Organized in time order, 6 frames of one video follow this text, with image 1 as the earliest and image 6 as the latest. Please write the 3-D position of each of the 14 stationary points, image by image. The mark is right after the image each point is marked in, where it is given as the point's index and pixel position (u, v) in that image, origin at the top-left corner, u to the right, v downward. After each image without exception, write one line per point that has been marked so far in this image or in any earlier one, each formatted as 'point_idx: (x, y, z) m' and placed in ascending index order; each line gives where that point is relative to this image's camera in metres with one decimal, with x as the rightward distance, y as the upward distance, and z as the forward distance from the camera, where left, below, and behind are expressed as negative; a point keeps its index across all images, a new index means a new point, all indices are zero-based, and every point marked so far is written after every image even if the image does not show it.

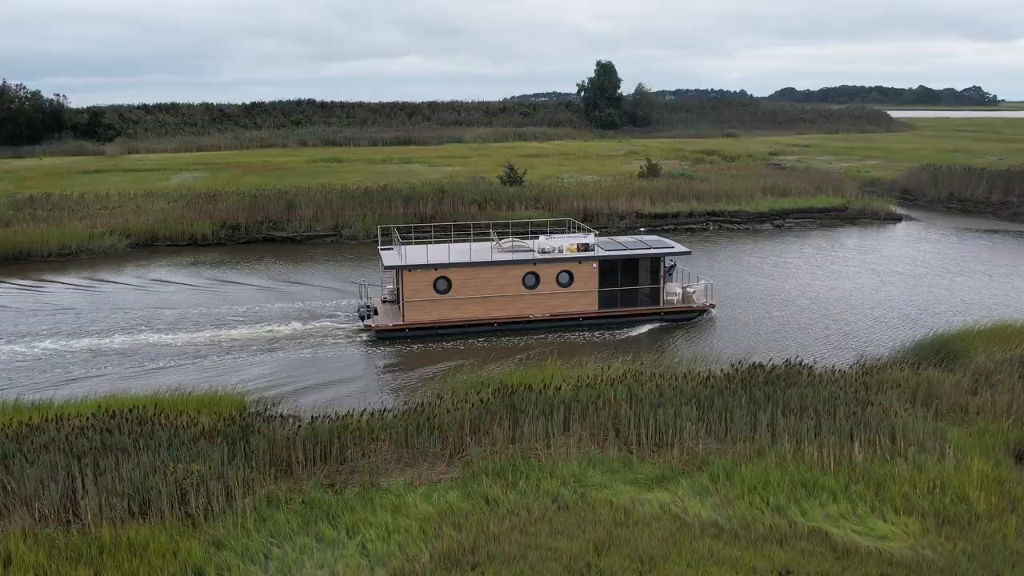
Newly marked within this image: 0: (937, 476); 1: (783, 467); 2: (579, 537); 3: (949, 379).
0: (+5.4, -2.4, +11.7) m
1: (+3.5, -2.3, +11.9) m
2: (+0.8, -2.9, +10.7) m
3: (+7.0, -1.5, +14.8) m
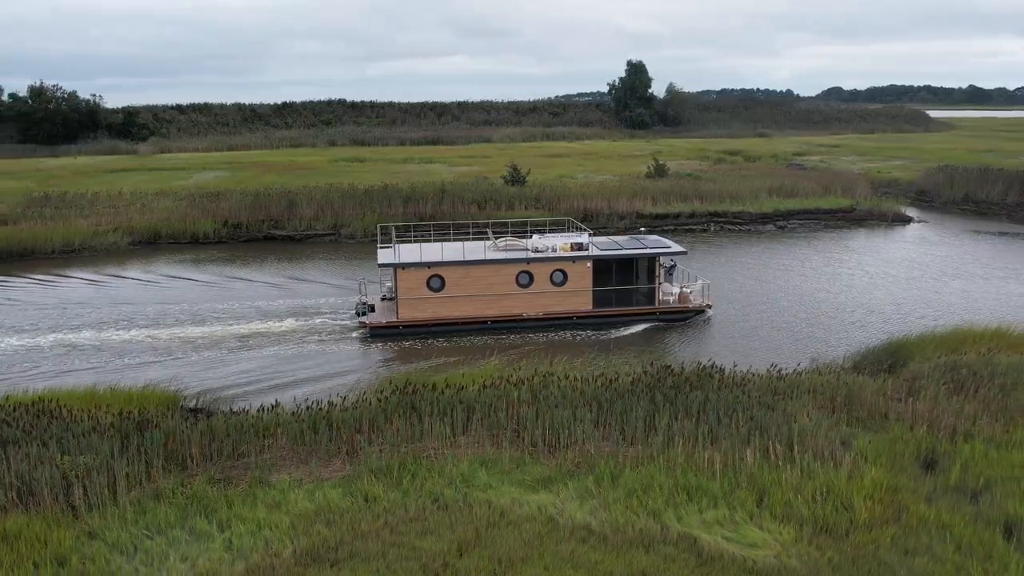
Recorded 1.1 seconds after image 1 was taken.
0: (+3.9, -2.4, +11.4) m
1: (+2.0, -2.3, +11.8) m
2: (-0.8, -2.9, +10.7) m
3: (+5.6, -1.5, +14.5) m
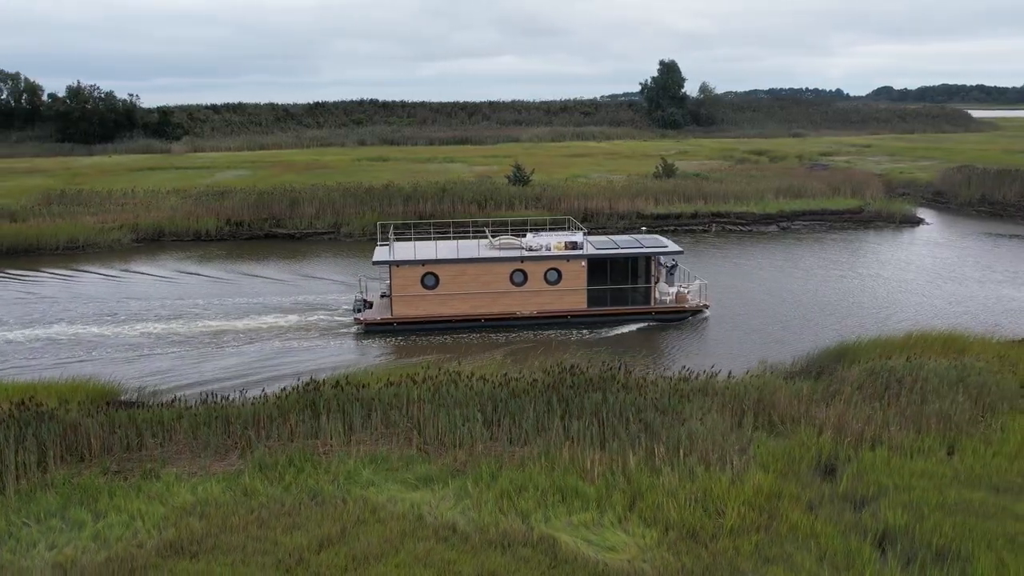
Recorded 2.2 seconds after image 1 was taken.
0: (+2.3, -2.4, +11.2) m
1: (+0.5, -2.3, +11.7) m
2: (-2.4, -2.9, +10.8) m
3: (+4.3, -1.6, +14.2) m
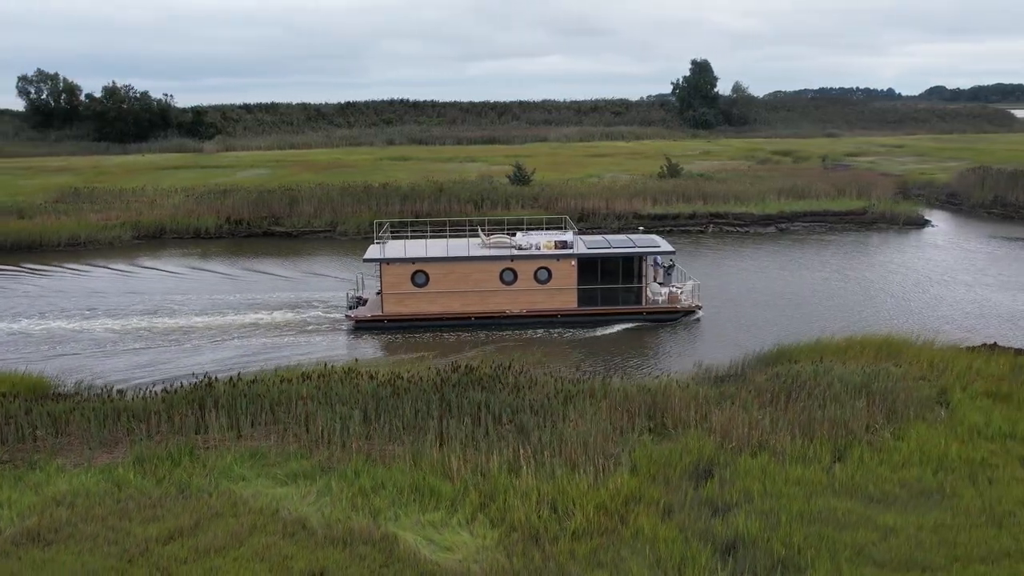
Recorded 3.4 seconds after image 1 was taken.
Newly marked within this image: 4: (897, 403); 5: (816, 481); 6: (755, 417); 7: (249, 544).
0: (+0.6, -2.4, +11.1) m
1: (-1.2, -2.3, +11.7) m
2: (-4.1, -2.8, +10.9) m
3: (+2.7, -1.6, +14.0) m
4: (+5.7, -1.7, +13.6) m
5: (+3.8, -2.4, +11.6) m
6: (+3.5, -1.8, +13.1) m
7: (-3.0, -2.9, +10.5) m
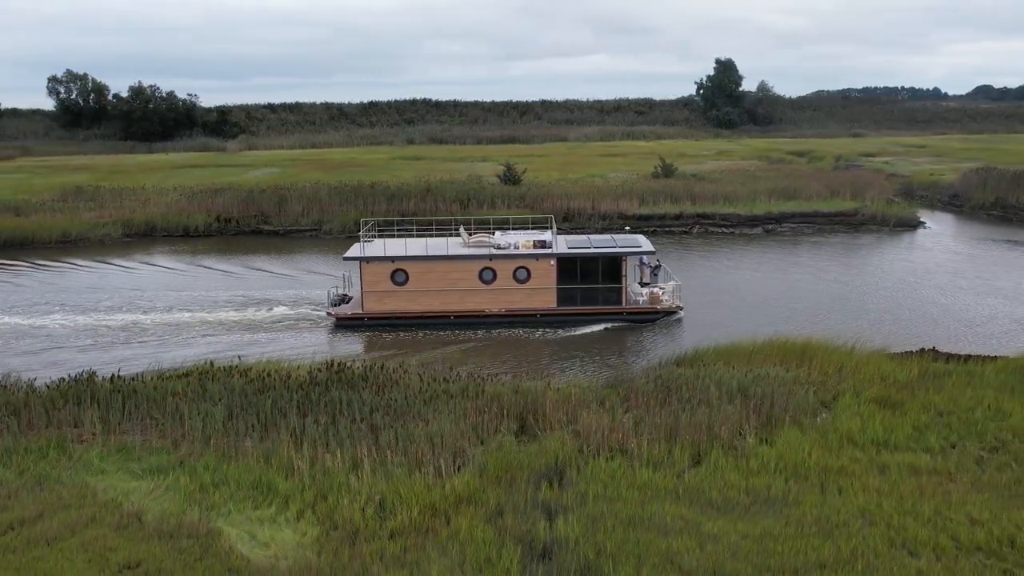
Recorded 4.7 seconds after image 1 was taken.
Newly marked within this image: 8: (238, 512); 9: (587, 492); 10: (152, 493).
0: (-1.4, -2.4, +11.2) m
1: (-3.2, -2.3, +11.8) m
2: (-6.1, -2.8, +11.2) m
3: (+0.8, -1.6, +13.9) m
4: (+3.8, -1.8, +13.4) m
5: (+1.9, -2.5, +11.5) m
6: (+1.6, -1.9, +13.0) m
7: (-5.0, -2.9, +10.7) m
8: (-3.3, -2.7, +11.0) m
9: (+0.9, -2.5, +11.3) m
10: (-4.6, -2.6, +11.7) m
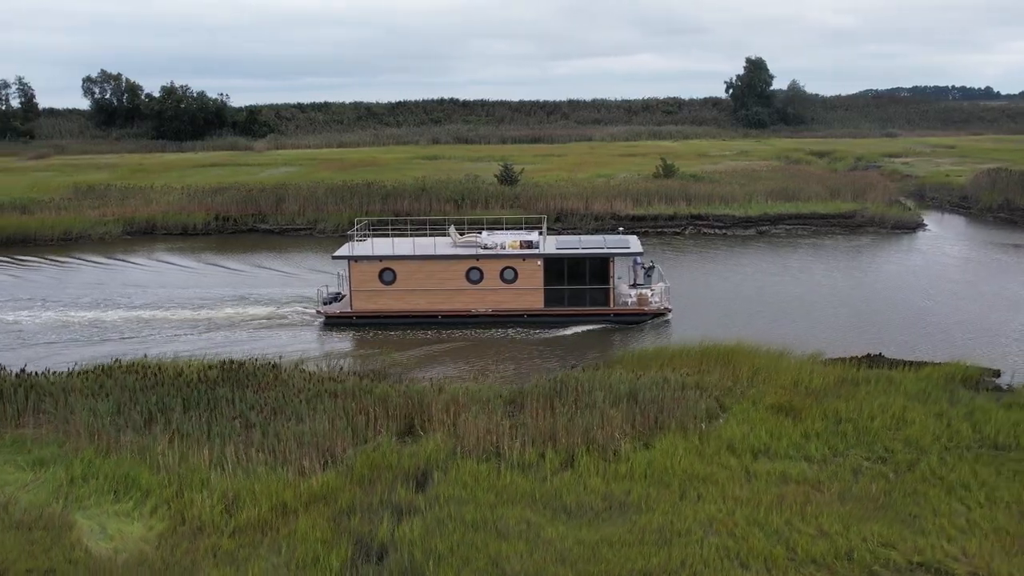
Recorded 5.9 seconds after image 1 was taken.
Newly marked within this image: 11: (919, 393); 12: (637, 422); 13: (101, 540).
0: (-3.2, -2.4, +11.3) m
1: (-4.9, -2.3, +12.0) m
2: (-7.9, -2.7, +11.6) m
3: (-0.8, -1.6, +13.9) m
4: (+2.2, -1.8, +13.2) m
5: (+0.1, -2.5, +11.4) m
6: (-0.1, -1.9, +12.9) m
7: (-6.8, -2.8, +11.0) m
8: (-5.0, -2.6, +11.2) m
9: (-0.8, -2.5, +11.3) m
10: (-6.3, -2.5, +12.0) m
11: (+6.5, -1.7, +14.7) m
12: (+1.8, -1.9, +13.0) m
13: (-4.7, -2.9, +10.5) m
